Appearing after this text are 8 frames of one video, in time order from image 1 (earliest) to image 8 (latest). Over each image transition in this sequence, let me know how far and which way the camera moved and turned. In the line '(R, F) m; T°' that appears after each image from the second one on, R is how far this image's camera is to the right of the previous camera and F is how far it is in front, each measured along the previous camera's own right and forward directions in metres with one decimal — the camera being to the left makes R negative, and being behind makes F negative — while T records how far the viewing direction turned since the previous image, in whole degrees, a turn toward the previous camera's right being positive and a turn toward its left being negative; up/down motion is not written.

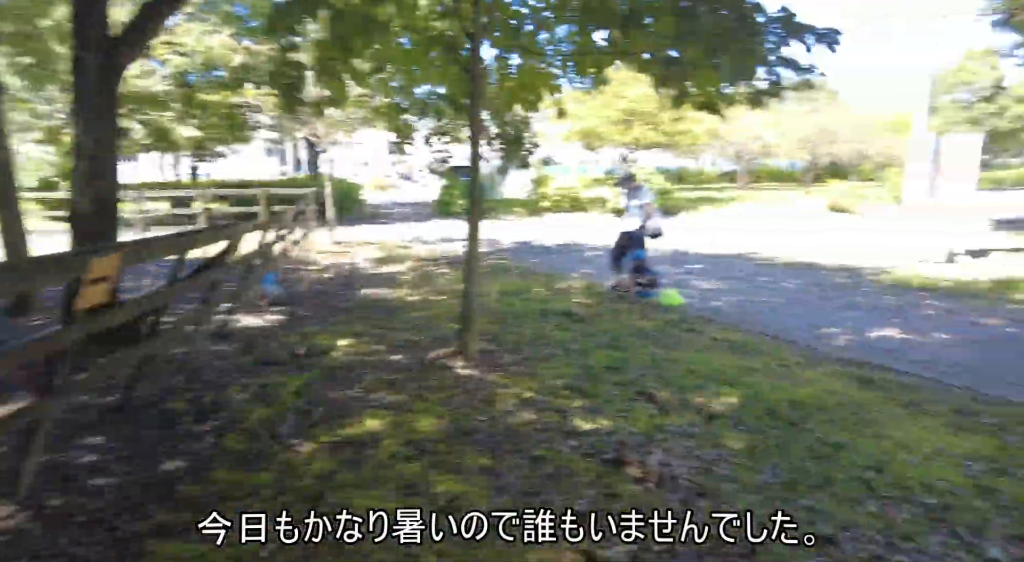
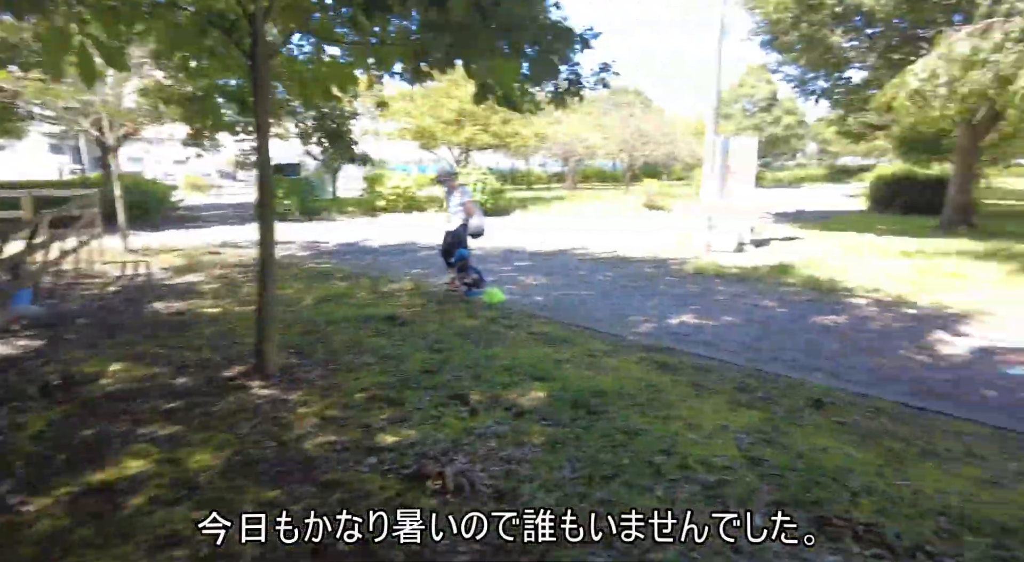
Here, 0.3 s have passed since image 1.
(+0.4, +0.2) m; +15°
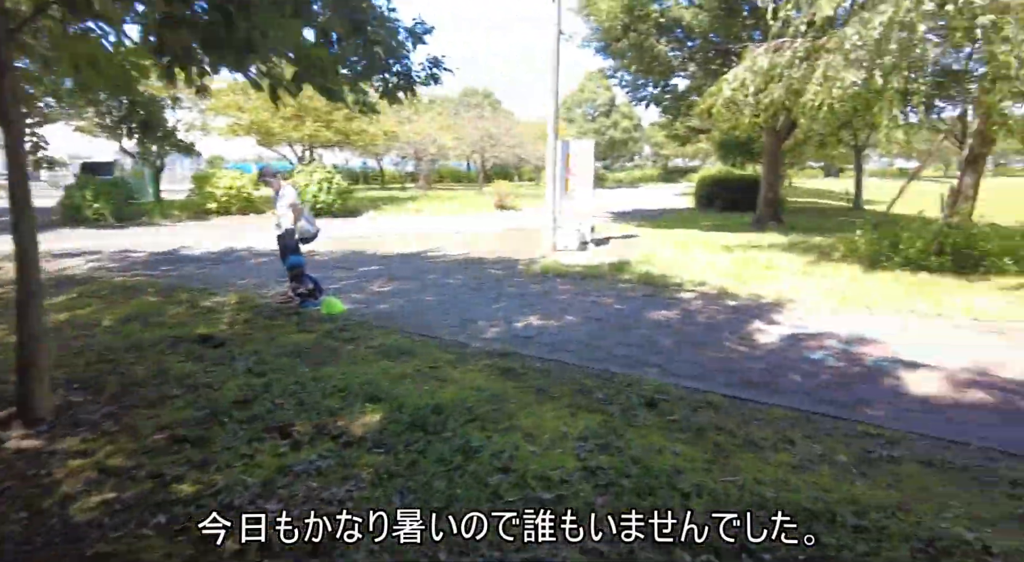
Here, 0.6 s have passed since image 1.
(+0.2, +0.3) m; +13°
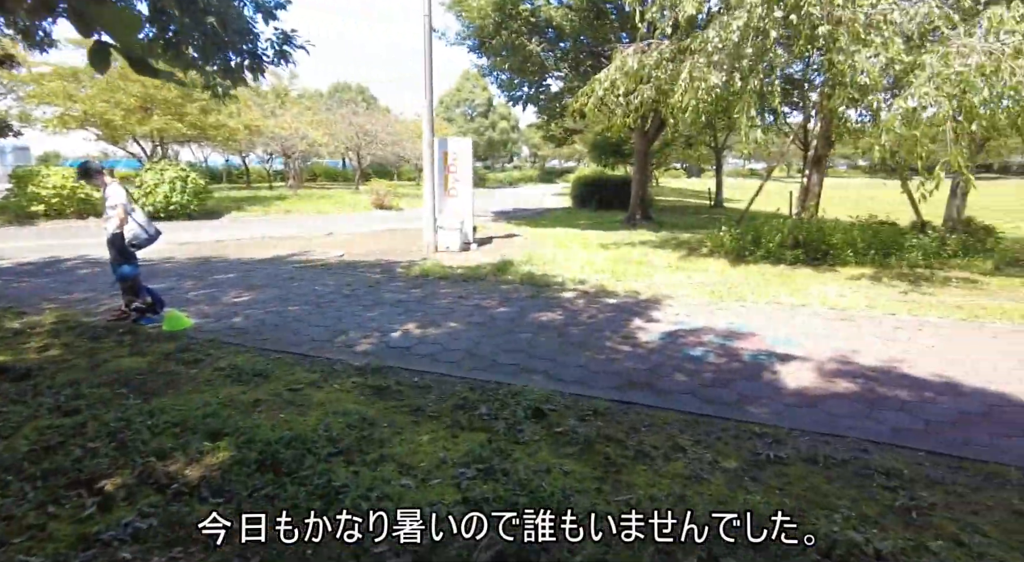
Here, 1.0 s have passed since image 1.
(+0.1, +0.4) m; +11°
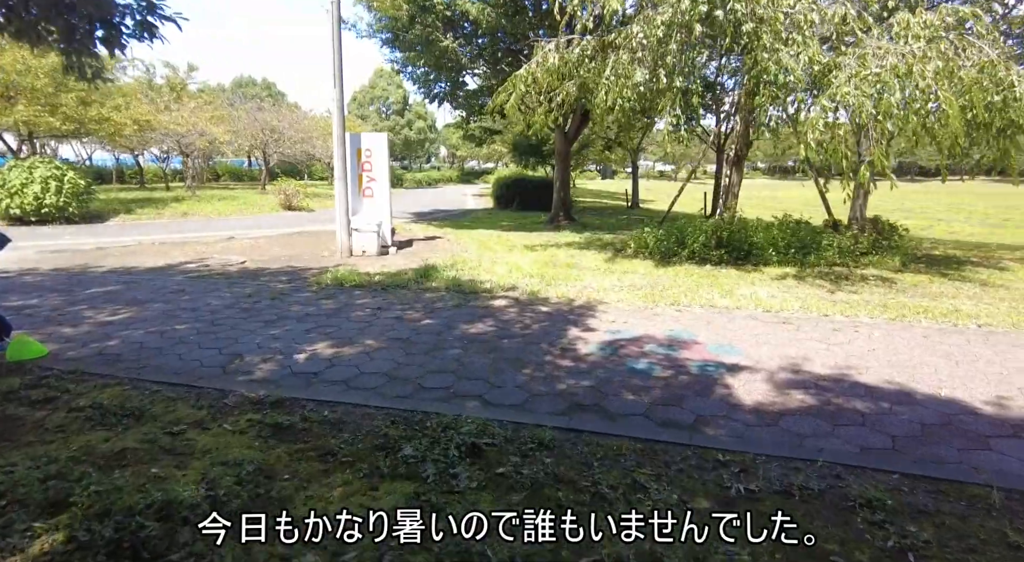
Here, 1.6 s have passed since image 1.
(0.0, +0.5) m; +8°
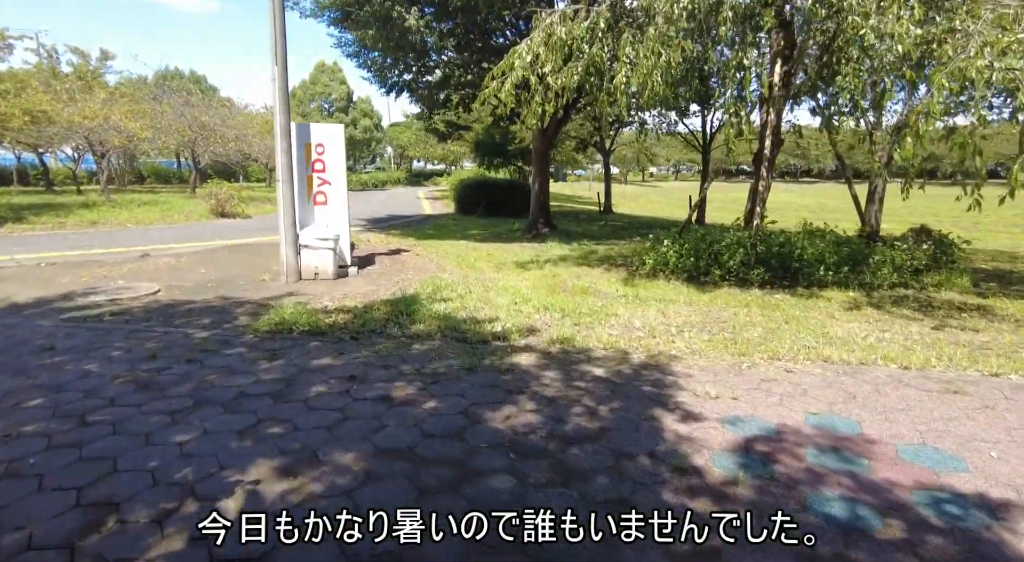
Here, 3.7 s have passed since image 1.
(-0.7, +2.0) m; +5°
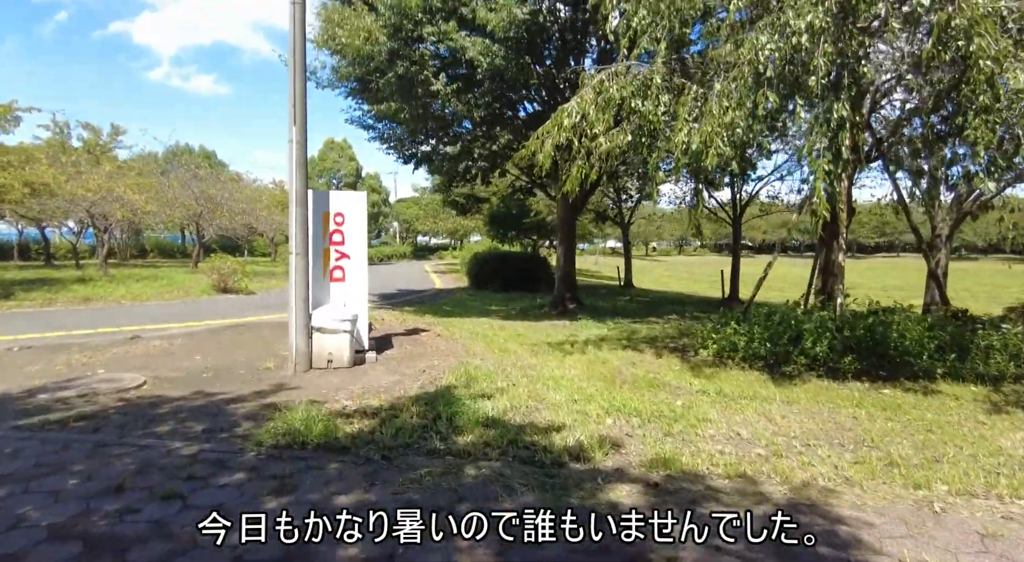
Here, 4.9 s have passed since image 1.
(-0.6, +1.1) m; 0°
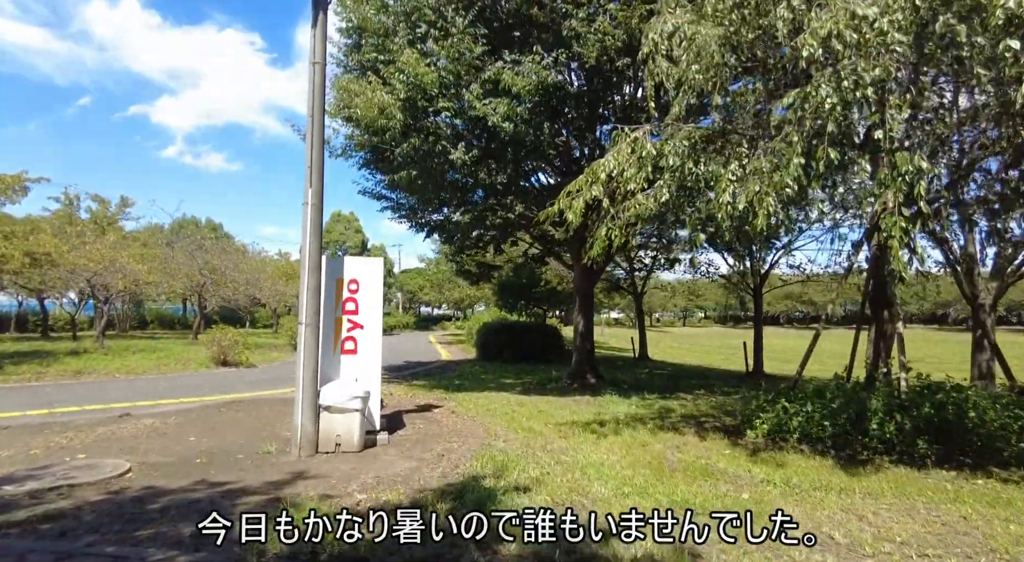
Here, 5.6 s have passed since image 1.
(-0.3, +0.6) m; 0°
